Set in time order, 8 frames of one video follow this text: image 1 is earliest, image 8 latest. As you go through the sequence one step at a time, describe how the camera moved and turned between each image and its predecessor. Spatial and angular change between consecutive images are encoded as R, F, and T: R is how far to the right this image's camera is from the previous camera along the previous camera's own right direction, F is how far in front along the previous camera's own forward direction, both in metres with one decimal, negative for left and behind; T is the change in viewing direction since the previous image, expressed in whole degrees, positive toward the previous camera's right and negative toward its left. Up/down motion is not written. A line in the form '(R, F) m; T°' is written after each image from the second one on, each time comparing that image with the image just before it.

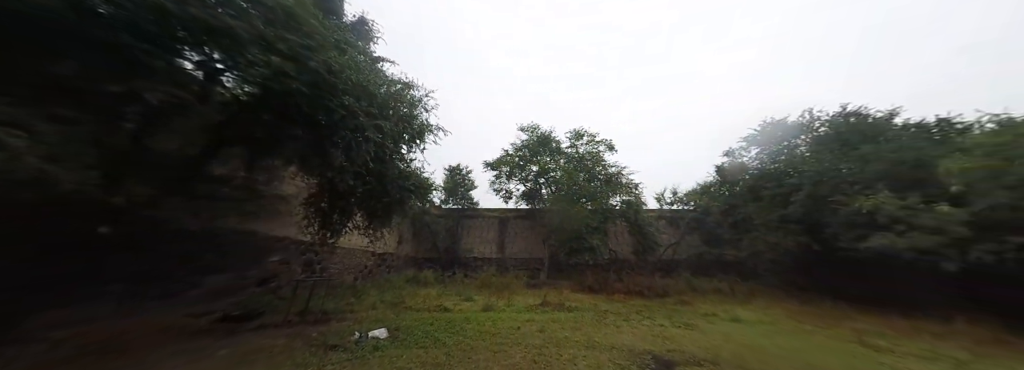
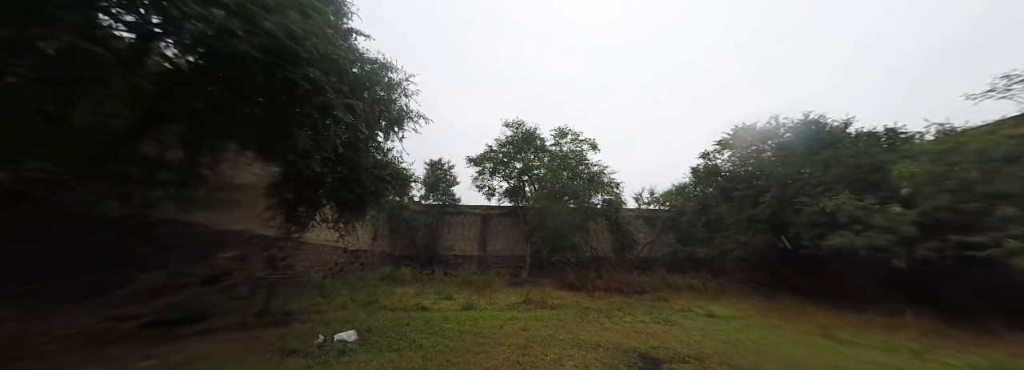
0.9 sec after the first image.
(-0.1, +0.2) m; +4°
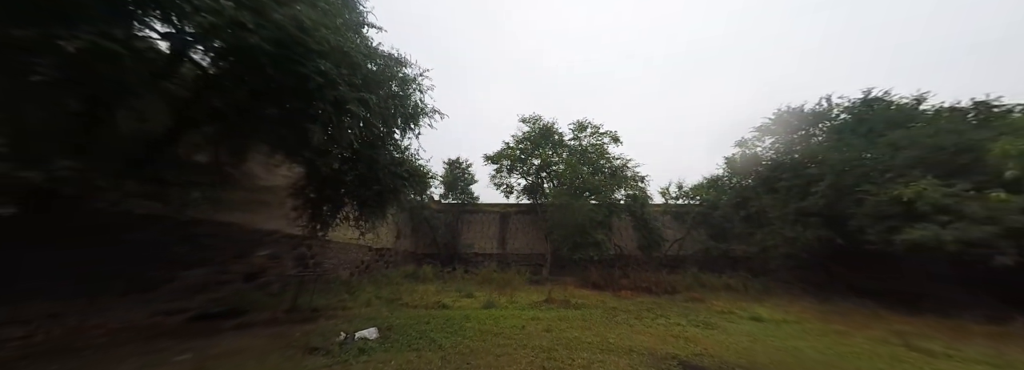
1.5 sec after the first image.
(0.0, +0.3) m; -4°
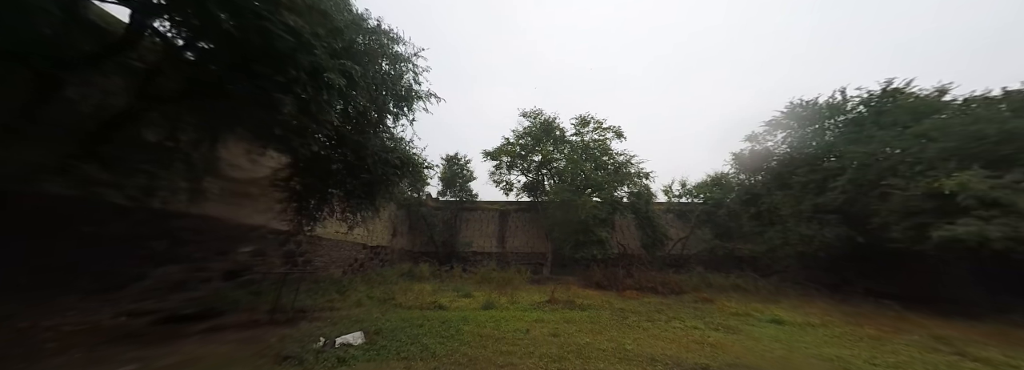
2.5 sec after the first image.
(-0.1, +0.5) m; 0°
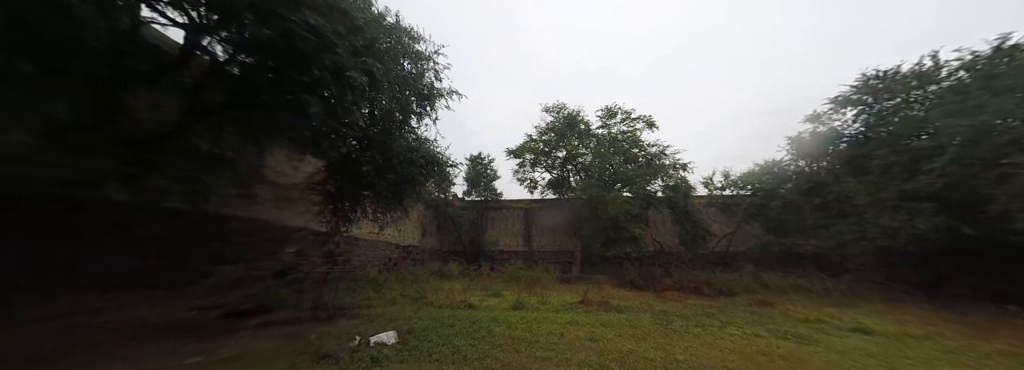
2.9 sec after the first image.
(-0.1, +0.2) m; -6°
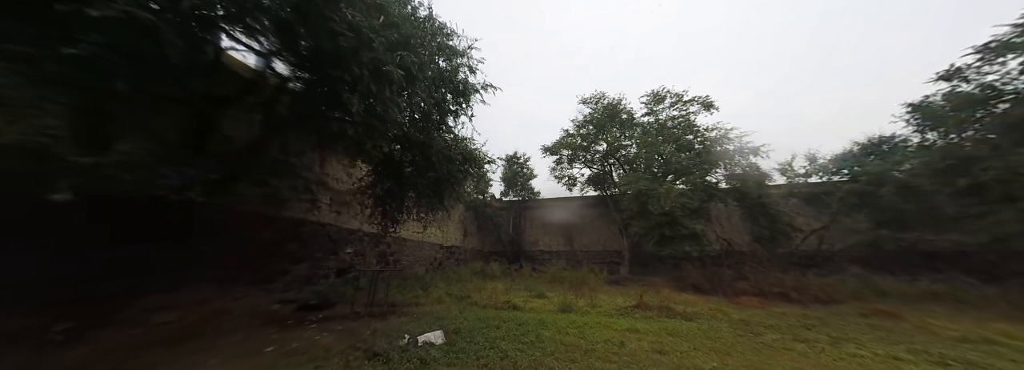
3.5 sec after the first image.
(-0.1, +0.3) m; -9°
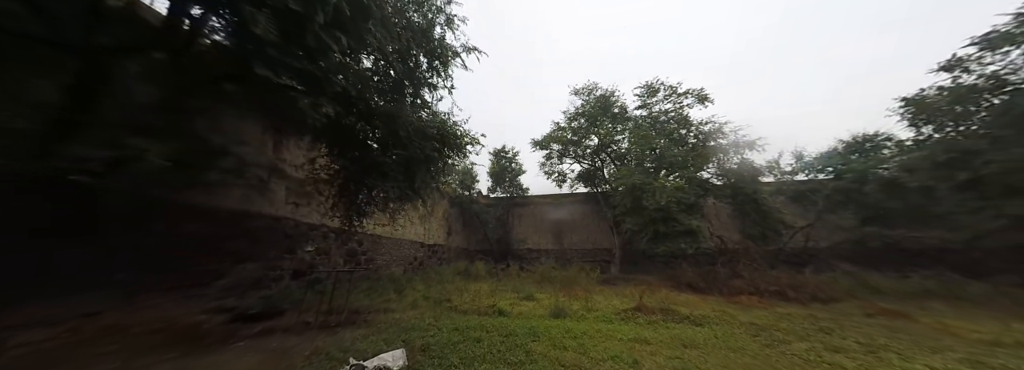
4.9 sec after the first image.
(0.0, +0.9) m; +3°
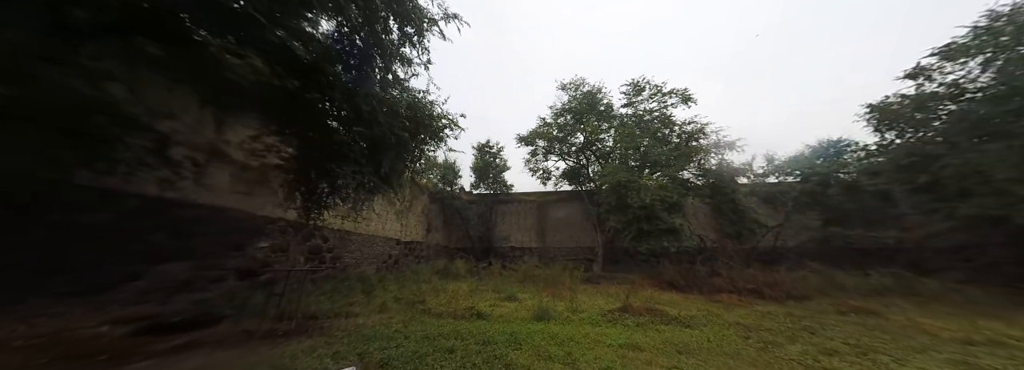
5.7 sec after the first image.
(0.0, +0.5) m; +4°
